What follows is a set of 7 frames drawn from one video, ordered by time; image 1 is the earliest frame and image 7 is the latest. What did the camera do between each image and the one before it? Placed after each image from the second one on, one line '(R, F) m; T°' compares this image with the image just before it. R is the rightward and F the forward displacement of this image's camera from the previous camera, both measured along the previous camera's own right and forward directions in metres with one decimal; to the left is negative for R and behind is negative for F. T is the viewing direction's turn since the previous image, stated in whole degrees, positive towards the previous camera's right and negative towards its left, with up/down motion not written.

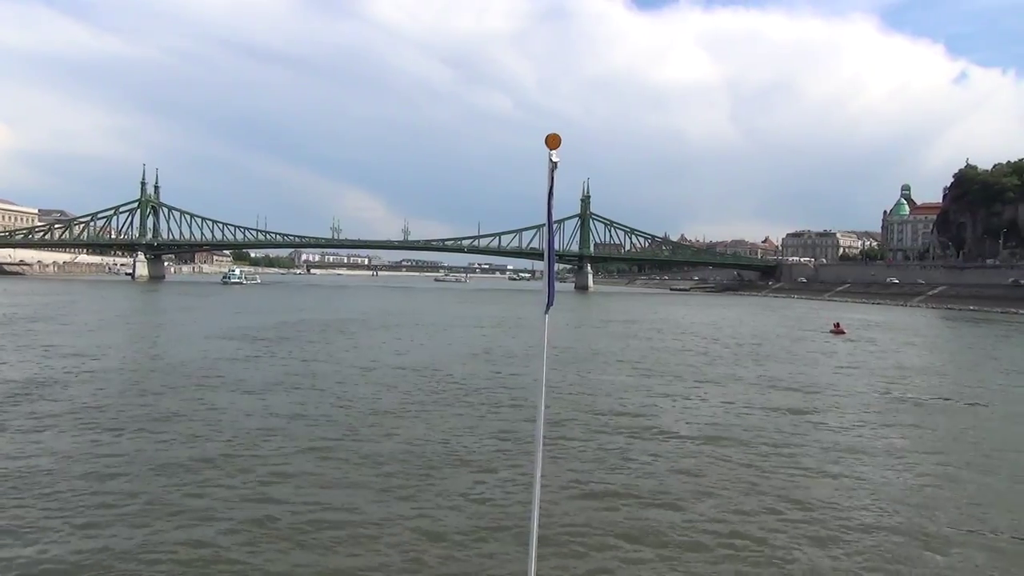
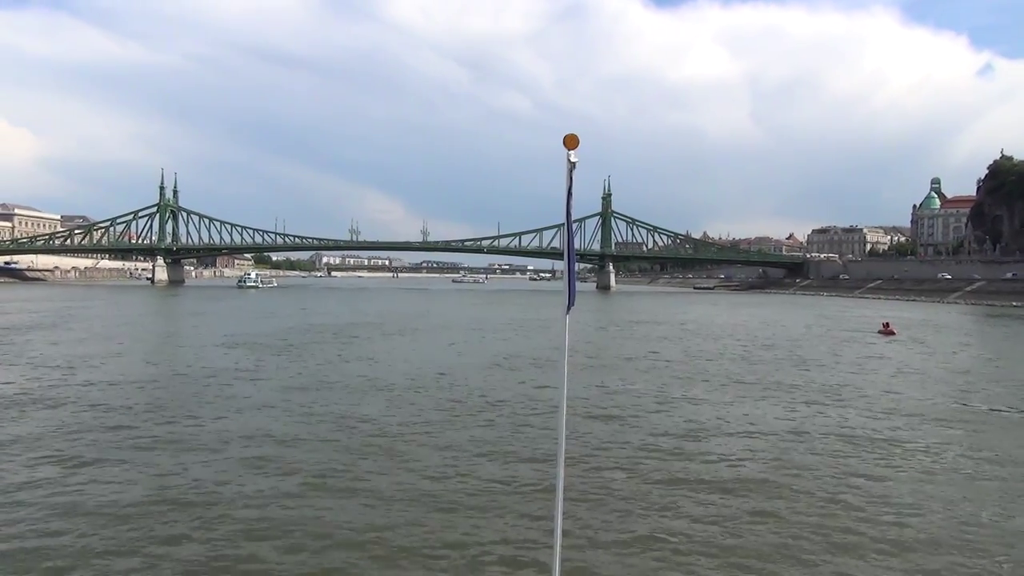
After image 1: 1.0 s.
(0.0, +0.7) m; -1°
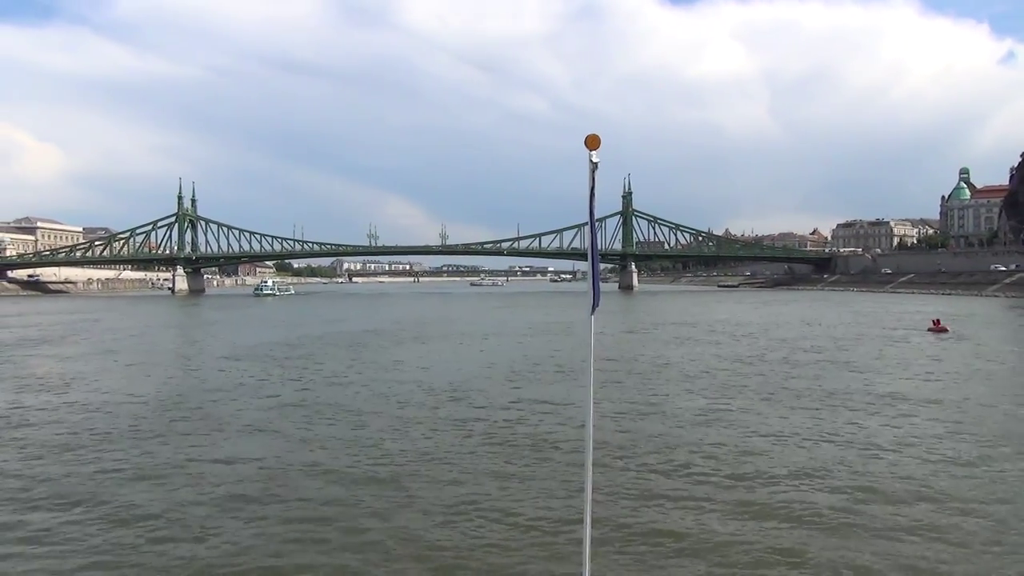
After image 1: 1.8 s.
(0.0, +0.6) m; -2°
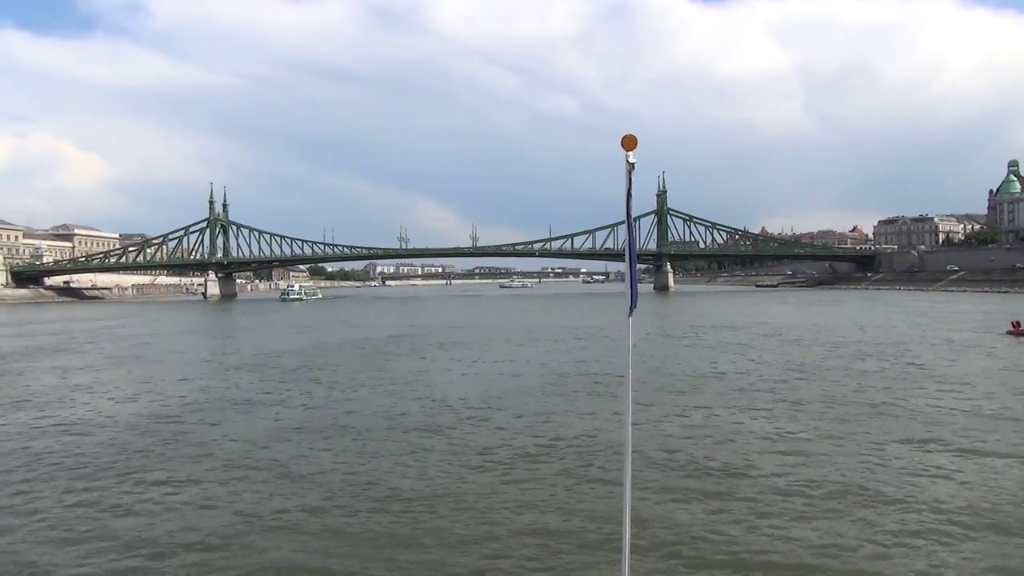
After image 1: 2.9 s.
(0.0, +0.8) m; -2°
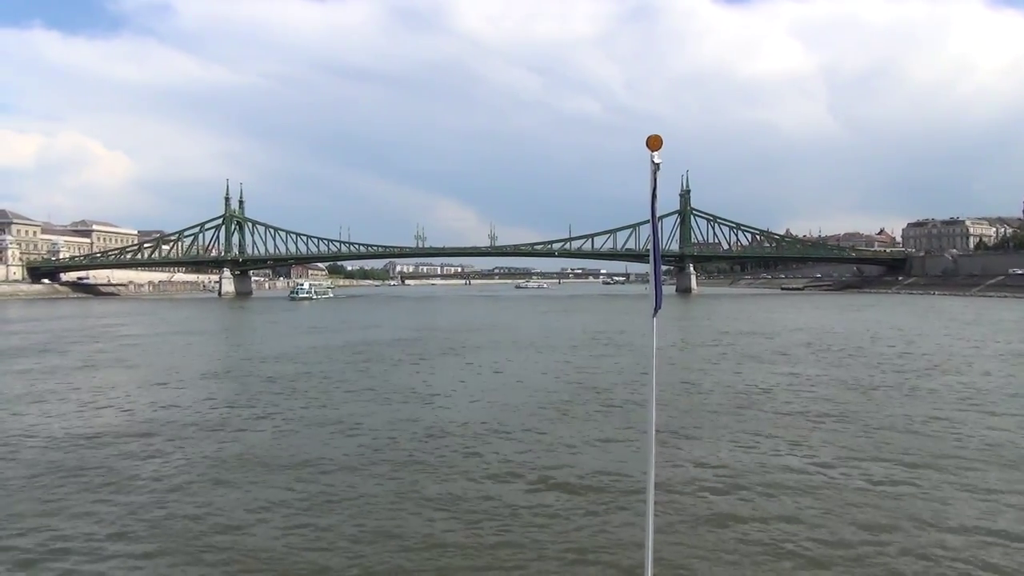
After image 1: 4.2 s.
(+0.1, +1.0) m; -1°
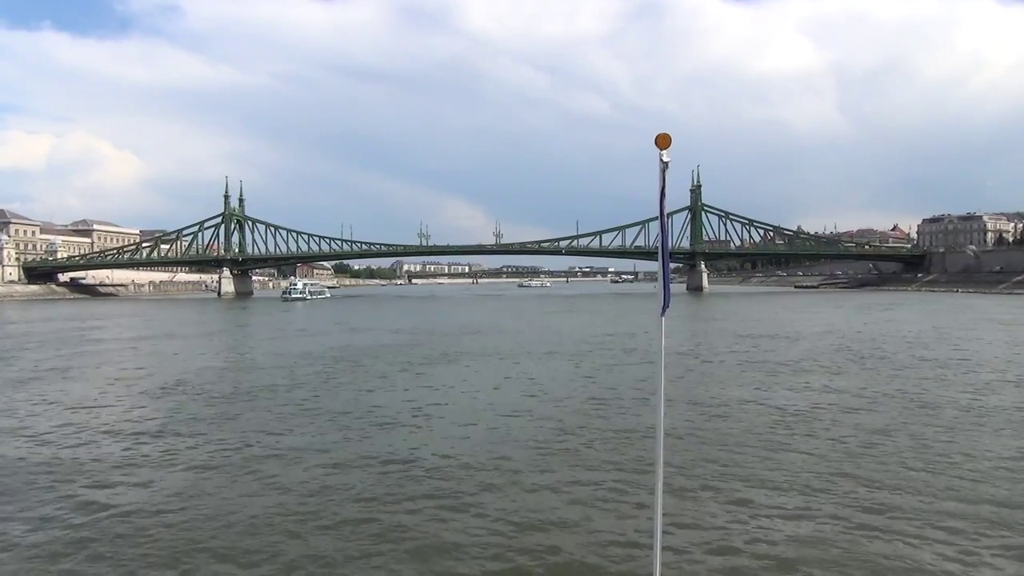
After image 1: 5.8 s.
(+0.1, +1.3) m; -1°
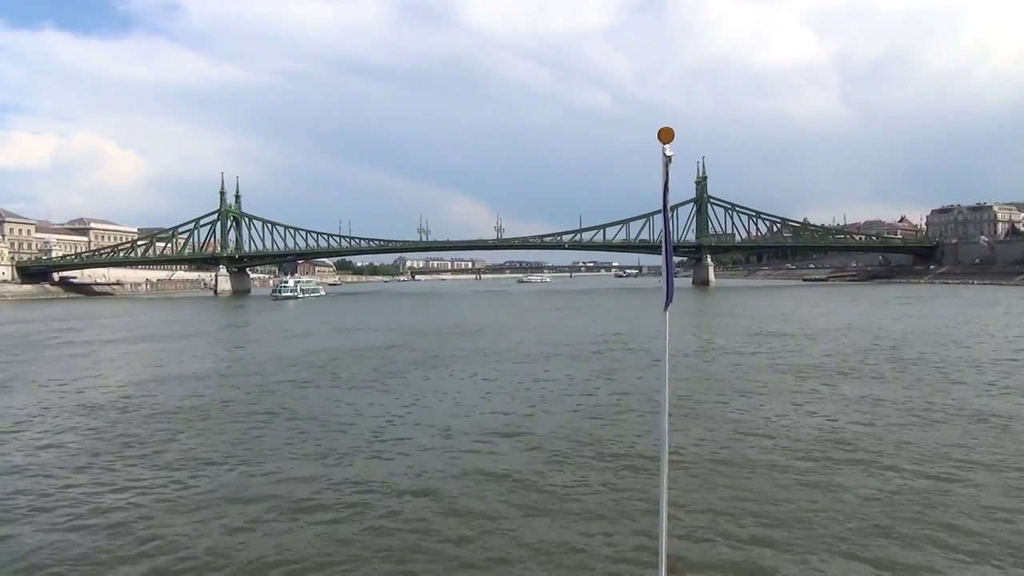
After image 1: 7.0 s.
(+0.1, +1.0) m; 0°
